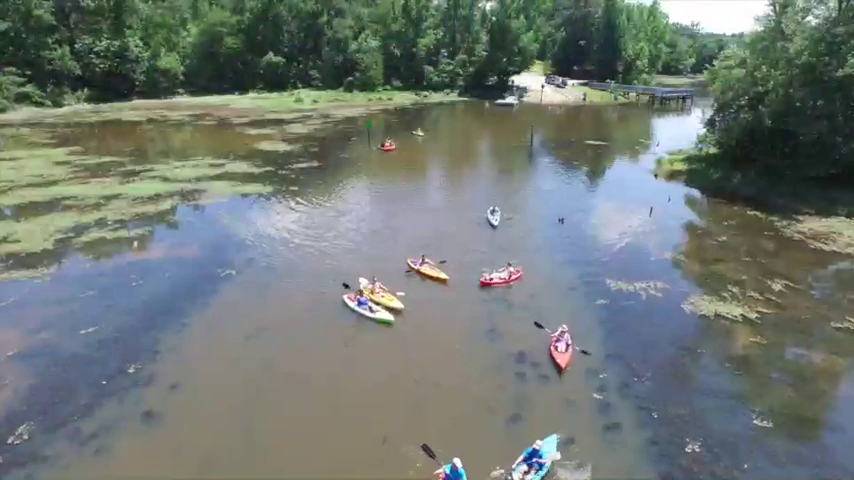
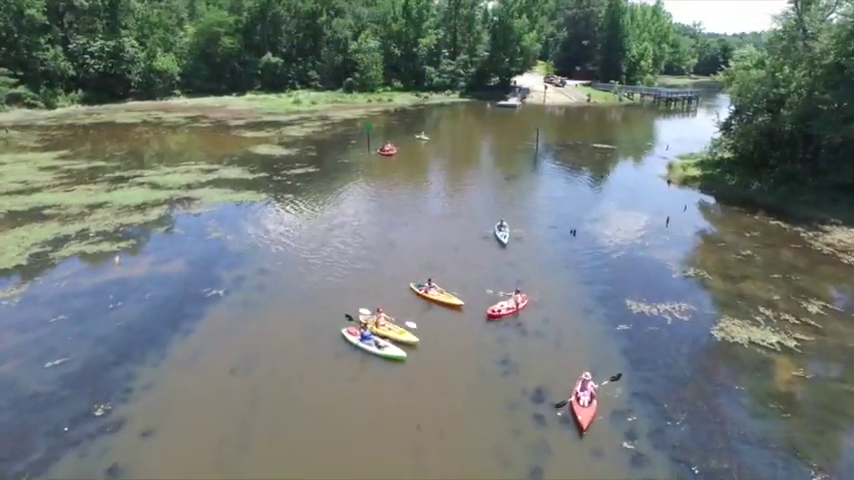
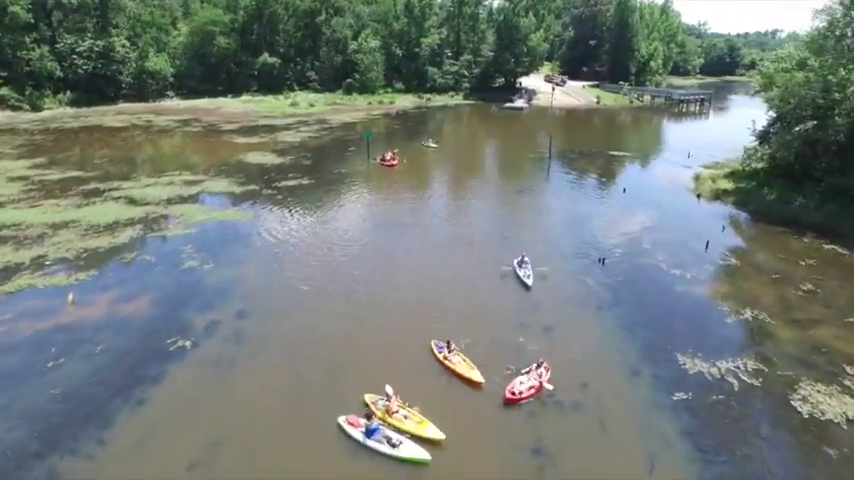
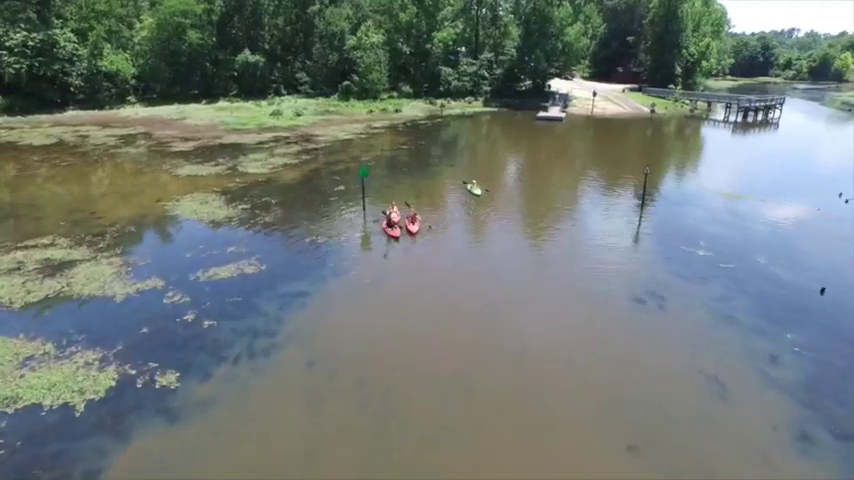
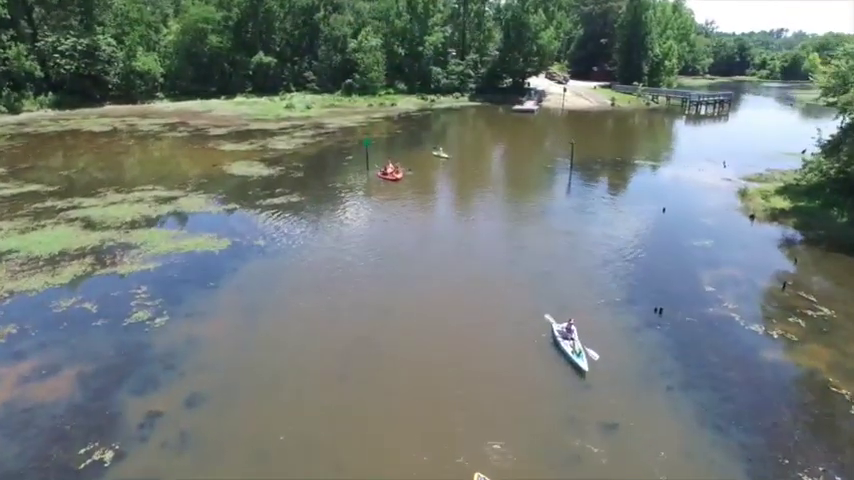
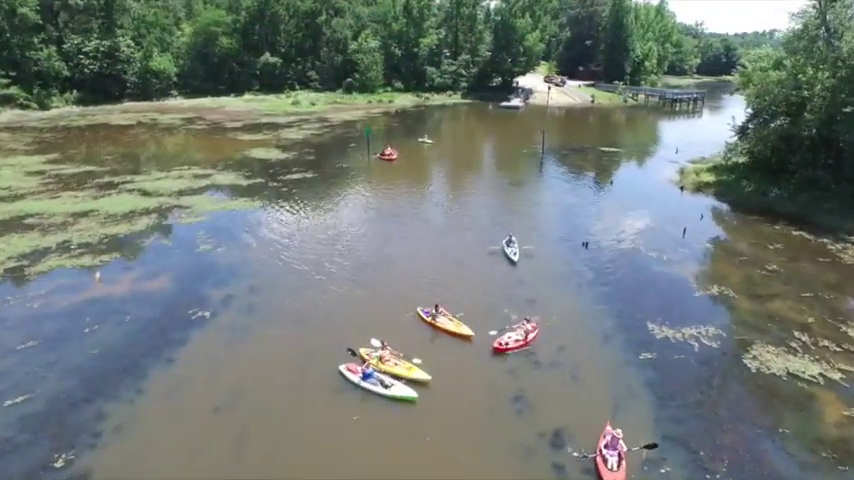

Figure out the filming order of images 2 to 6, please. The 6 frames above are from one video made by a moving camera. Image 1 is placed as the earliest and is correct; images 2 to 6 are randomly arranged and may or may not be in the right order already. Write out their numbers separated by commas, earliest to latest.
2, 6, 3, 5, 4
